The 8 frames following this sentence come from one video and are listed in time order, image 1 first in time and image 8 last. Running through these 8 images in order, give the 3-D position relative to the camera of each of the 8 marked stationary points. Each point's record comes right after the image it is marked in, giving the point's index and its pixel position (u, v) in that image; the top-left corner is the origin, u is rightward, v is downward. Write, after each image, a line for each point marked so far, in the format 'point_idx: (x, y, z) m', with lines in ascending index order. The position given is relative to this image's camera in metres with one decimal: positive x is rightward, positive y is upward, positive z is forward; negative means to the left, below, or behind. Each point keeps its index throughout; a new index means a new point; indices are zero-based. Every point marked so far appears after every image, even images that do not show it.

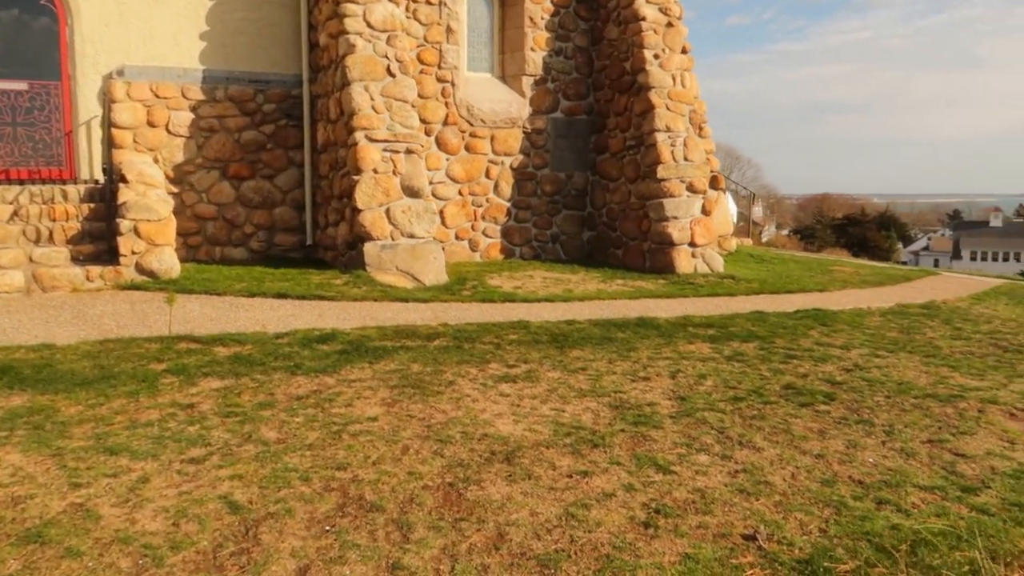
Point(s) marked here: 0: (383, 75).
0: (-1.7, +2.8, +9.7) m
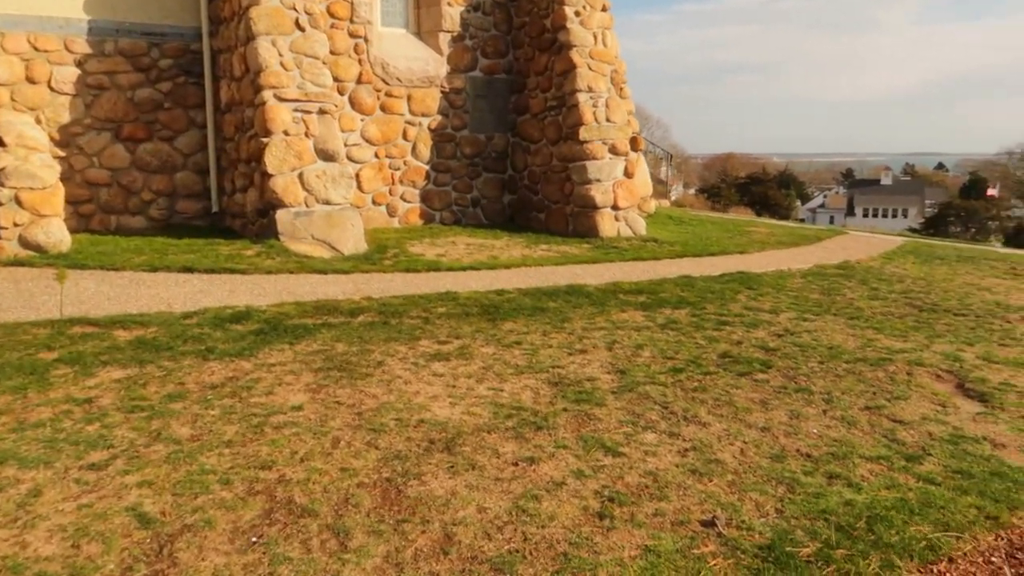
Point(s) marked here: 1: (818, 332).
0: (-2.7, +3.2, +9.1) m
1: (+2.5, -0.4, +6.1) m
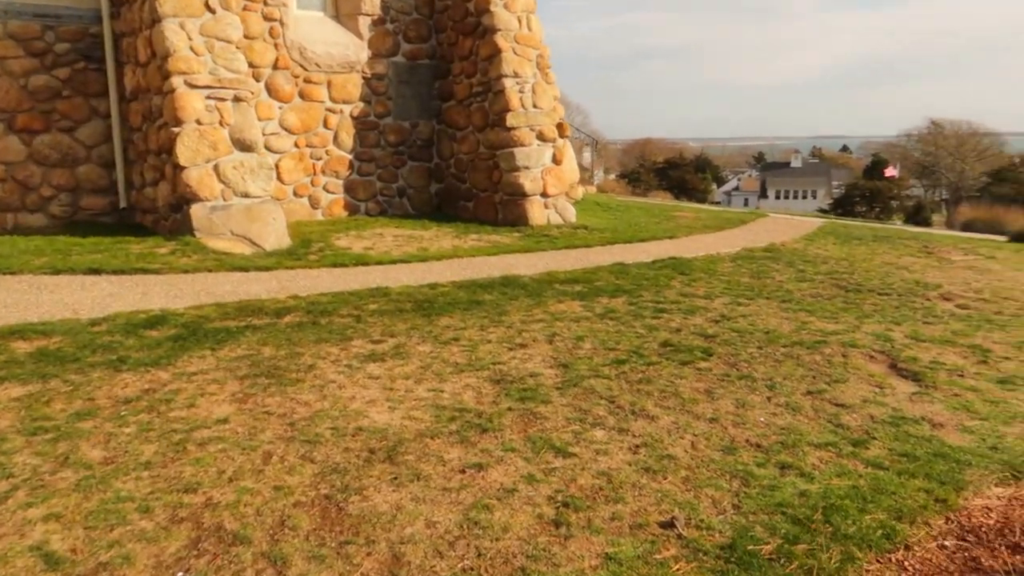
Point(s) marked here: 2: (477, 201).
0: (-3.6, +3.2, +8.5) m
1: (+2.0, -0.2, +6.1) m
2: (-0.5, +1.3, +11.3) m
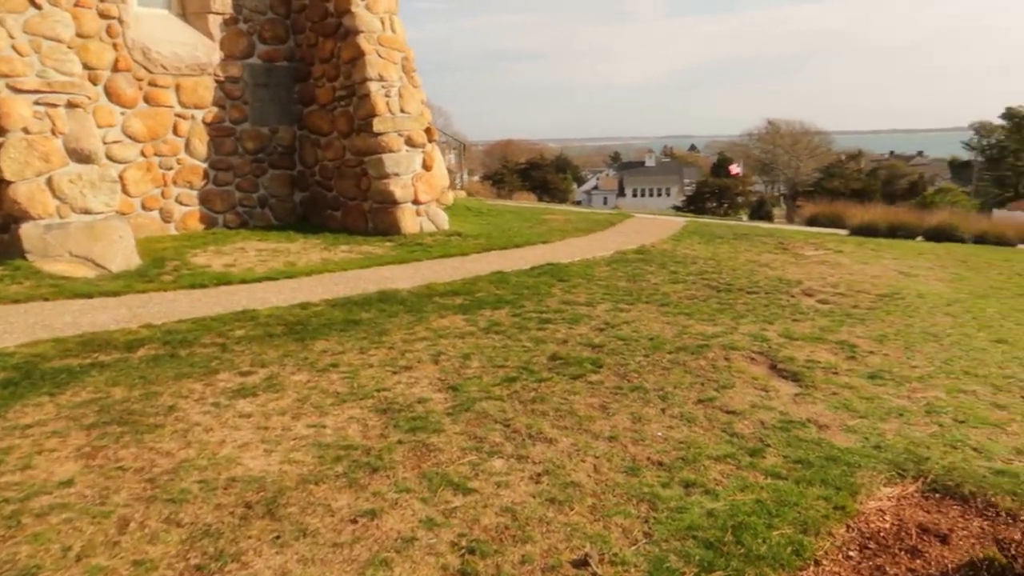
0: (-5.0, +2.9, +7.6) m
1: (+1.0, -0.3, +6.2) m
2: (-2.4, +1.1, +10.8) m
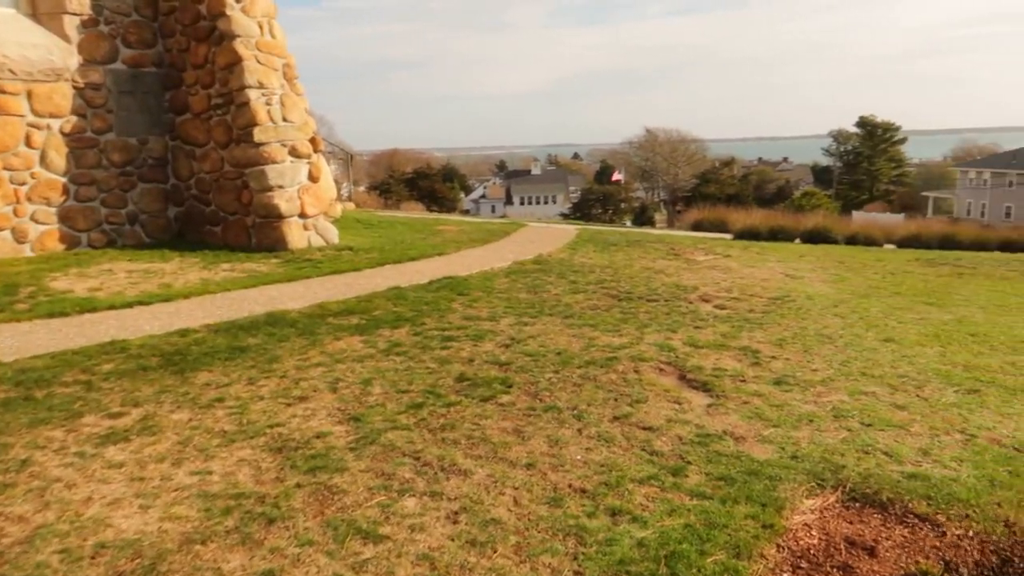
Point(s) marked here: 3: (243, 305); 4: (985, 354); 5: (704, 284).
0: (-6.1, +2.5, +6.5) m
1: (+0.2, -0.4, +6.0) m
2: (-3.9, +0.8, +10.1) m
3: (-2.7, -0.2, +7.3) m
4: (+3.7, -0.5, +5.7) m
5: (+2.3, +0.1, +8.8) m
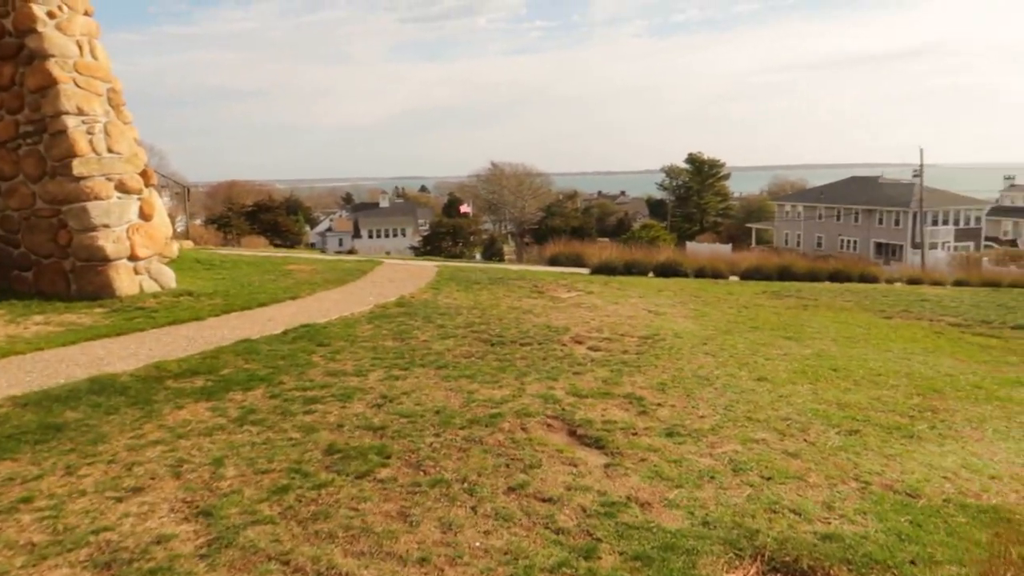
0: (-7.1, +2.0, +4.9) m
1: (-0.7, -0.8, +5.5) m
2: (-5.6, +0.2, +8.8) m
3: (-3.8, -0.7, +6.2) m
4: (+2.7, -0.8, +5.9) m
5: (+0.7, -0.4, +8.6) m
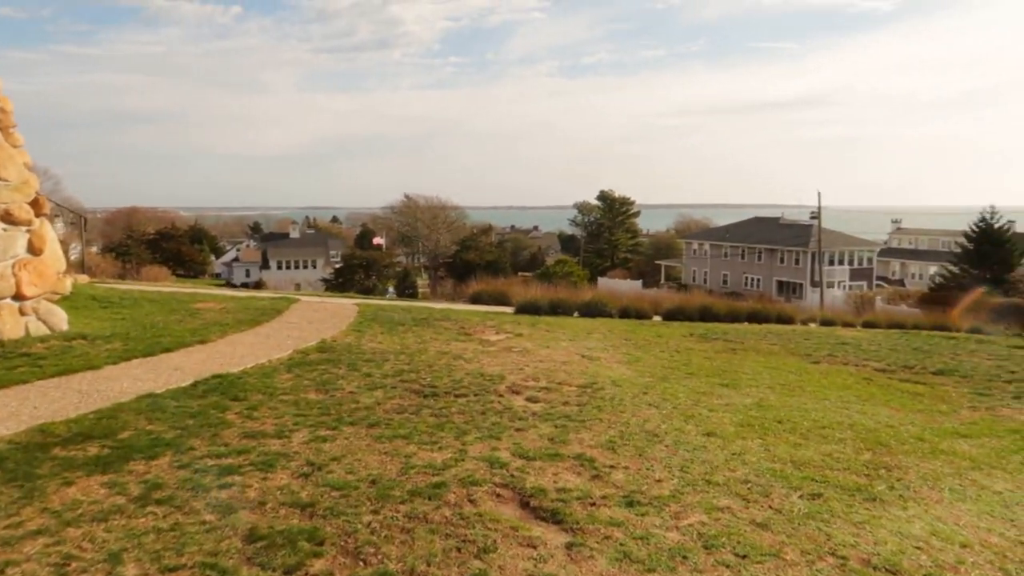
0: (-7.3, +1.7, +3.7) m
1: (-1.1, -1.1, +5.0) m
2: (-6.4, -0.3, +7.7) m
3: (-4.3, -1.0, +5.3) m
4: (+2.2, -1.2, +5.7) m
5: (0.0, -0.9, +8.2) m
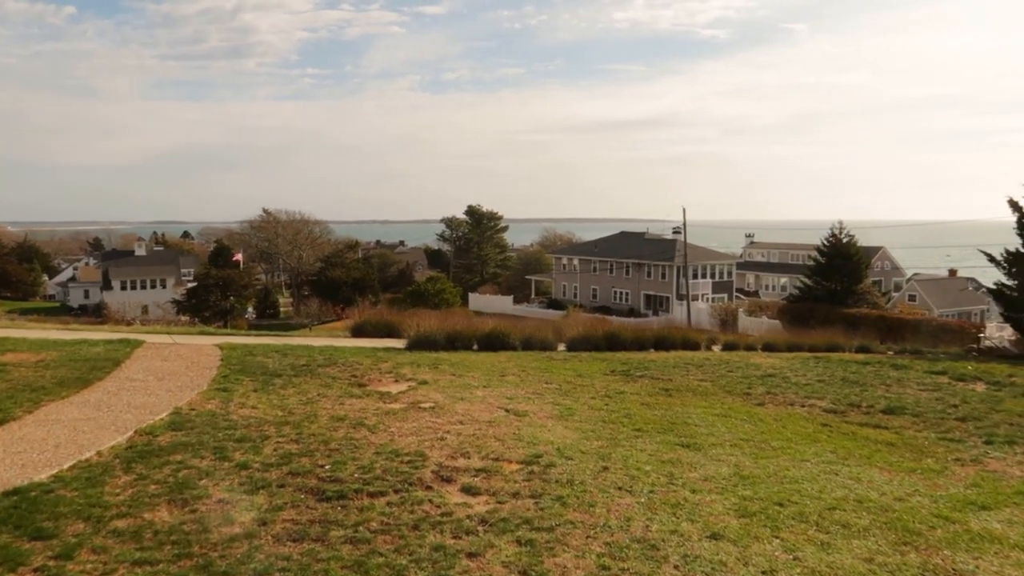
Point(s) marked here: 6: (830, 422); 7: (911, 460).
0: (-7.2, +1.2, +0.9) m
1: (-1.2, -1.5, +3.1) m
2: (-6.9, -0.8, +4.9) m
3: (-4.4, -1.5, +2.9) m
4: (+1.9, -1.6, +4.5) m
5: (-0.8, -1.4, +6.5) m
6: (+3.5, -1.5, +8.2) m
7: (+3.6, -1.5, +6.7) m
